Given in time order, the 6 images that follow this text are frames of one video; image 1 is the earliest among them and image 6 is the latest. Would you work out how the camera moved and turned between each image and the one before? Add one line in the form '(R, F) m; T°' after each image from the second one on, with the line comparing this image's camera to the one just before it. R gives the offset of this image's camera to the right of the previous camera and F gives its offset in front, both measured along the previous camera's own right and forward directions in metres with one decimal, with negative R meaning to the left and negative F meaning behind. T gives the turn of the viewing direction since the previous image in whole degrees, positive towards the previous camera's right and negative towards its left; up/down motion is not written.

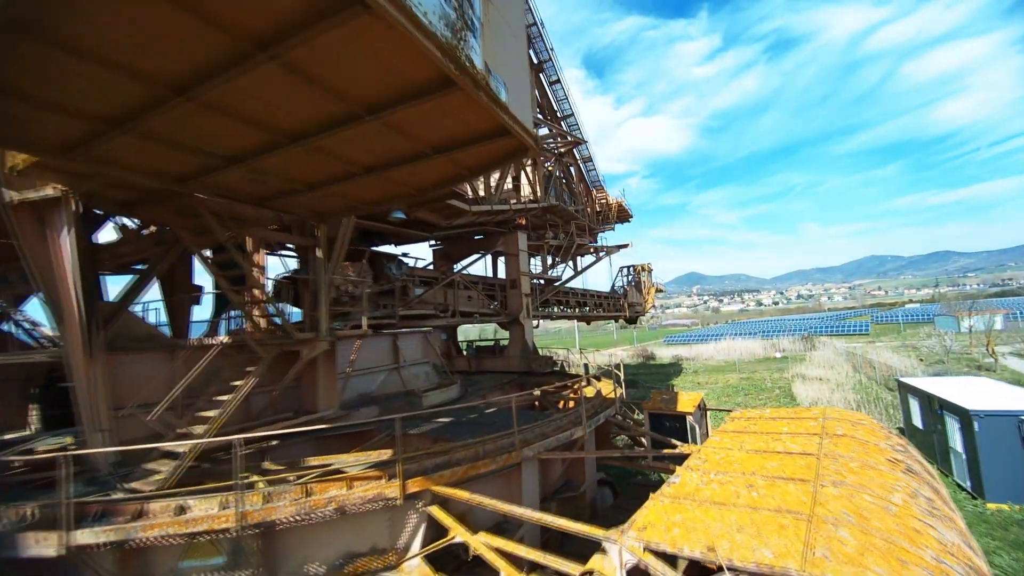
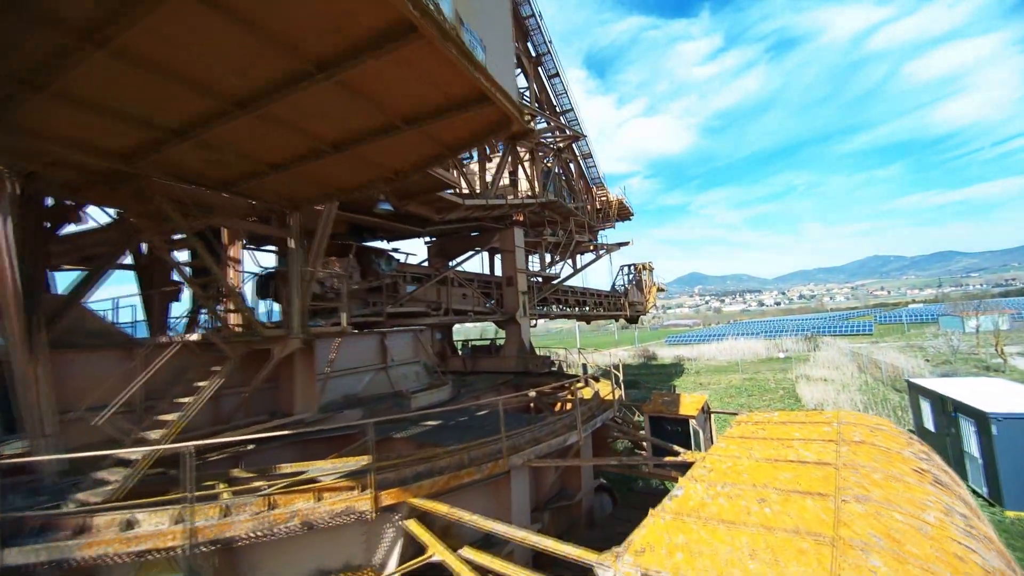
(+0.2, +0.6) m; 0°
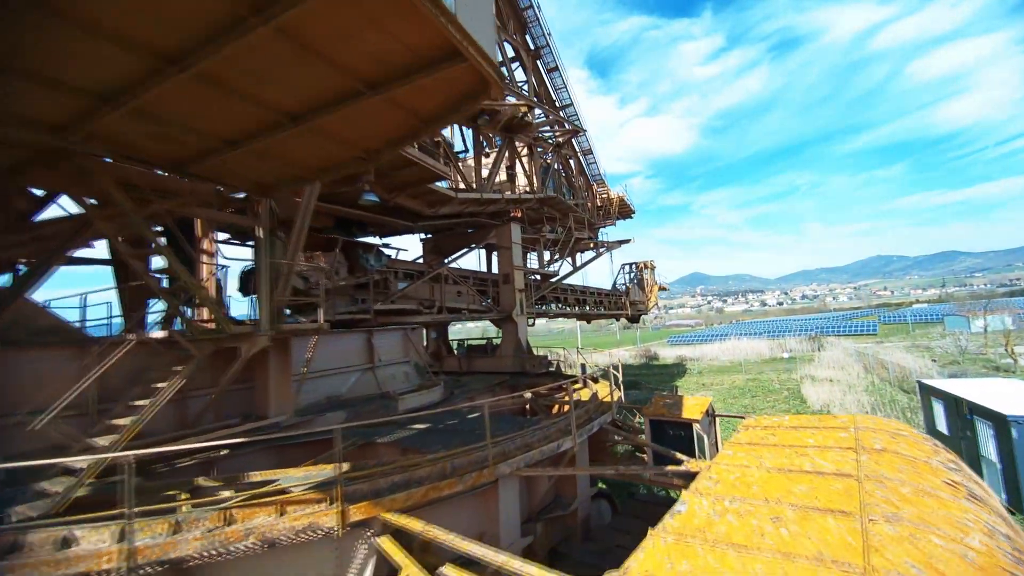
(+0.2, +0.6) m; 0°
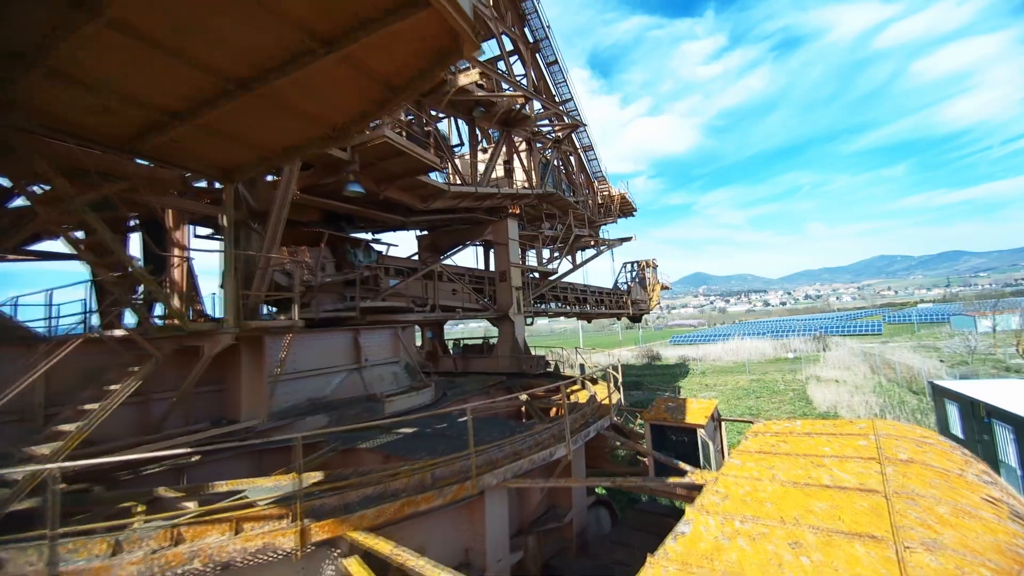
(+0.2, +0.6) m; 0°
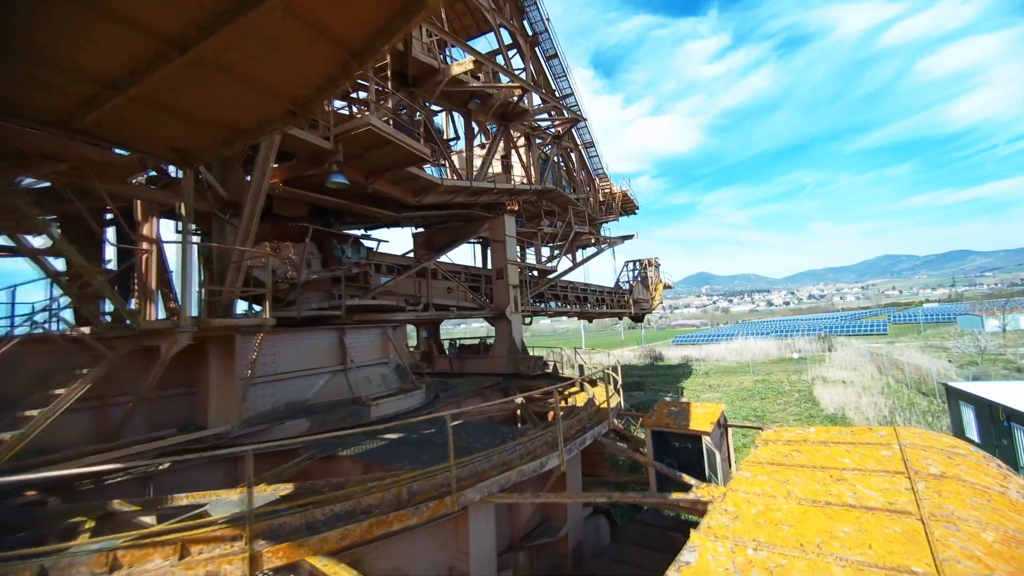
(+0.2, +0.5) m; 0°
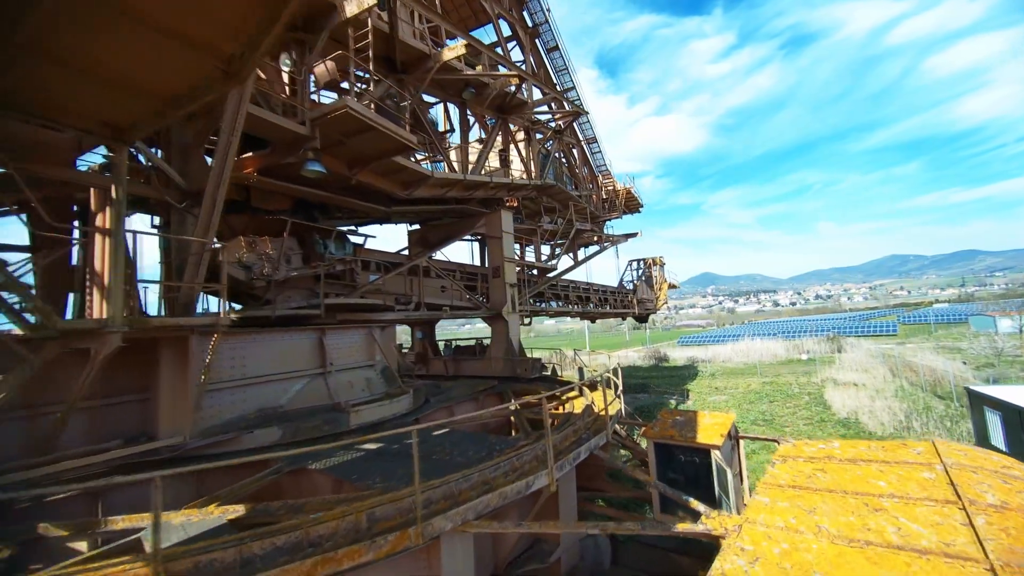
(+0.3, +0.7) m; -1°
